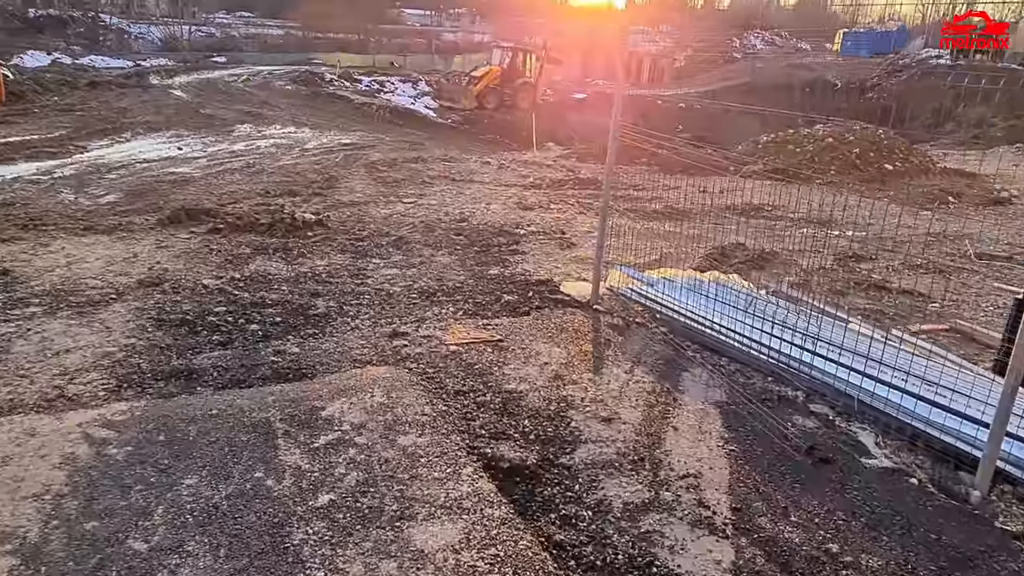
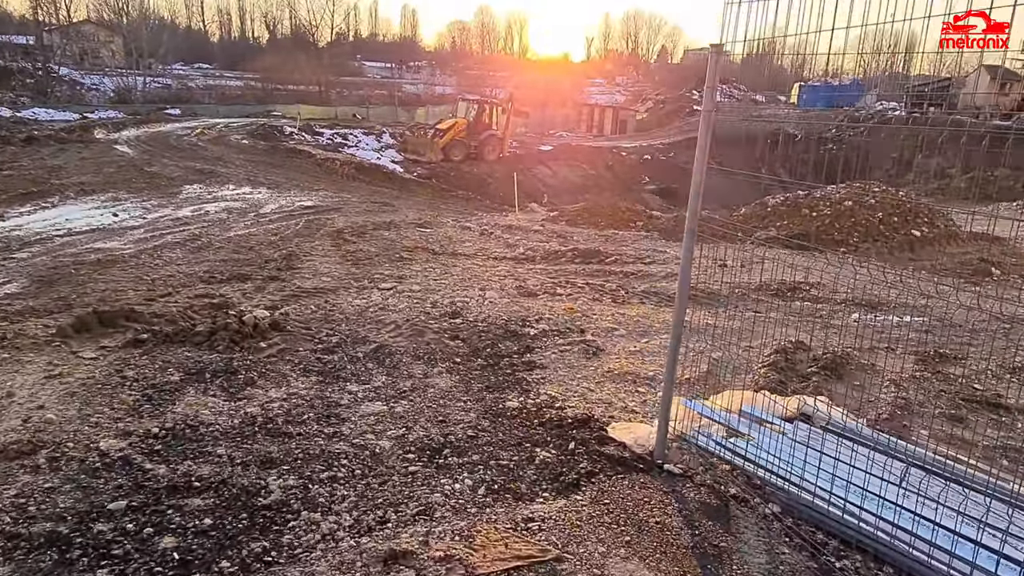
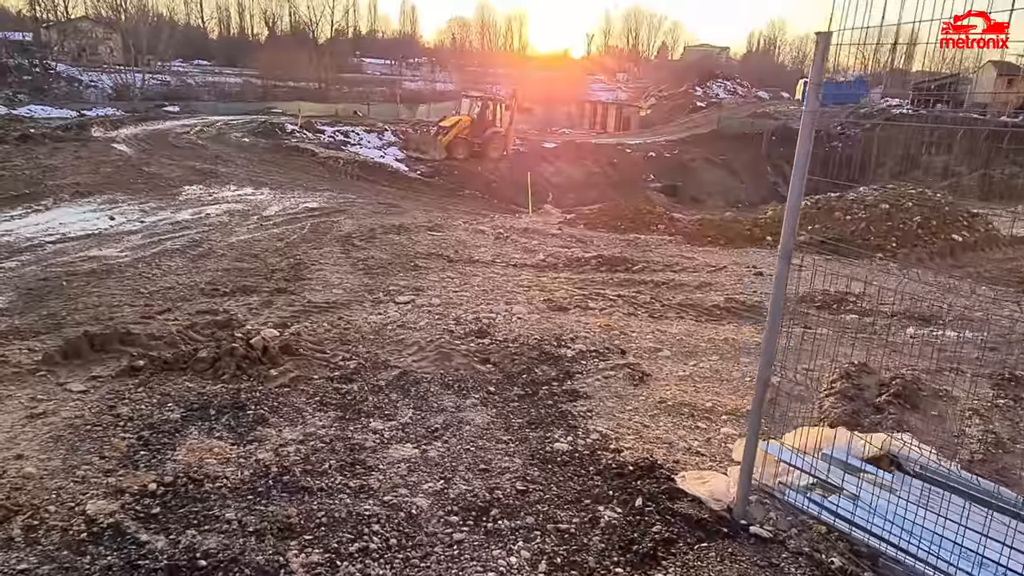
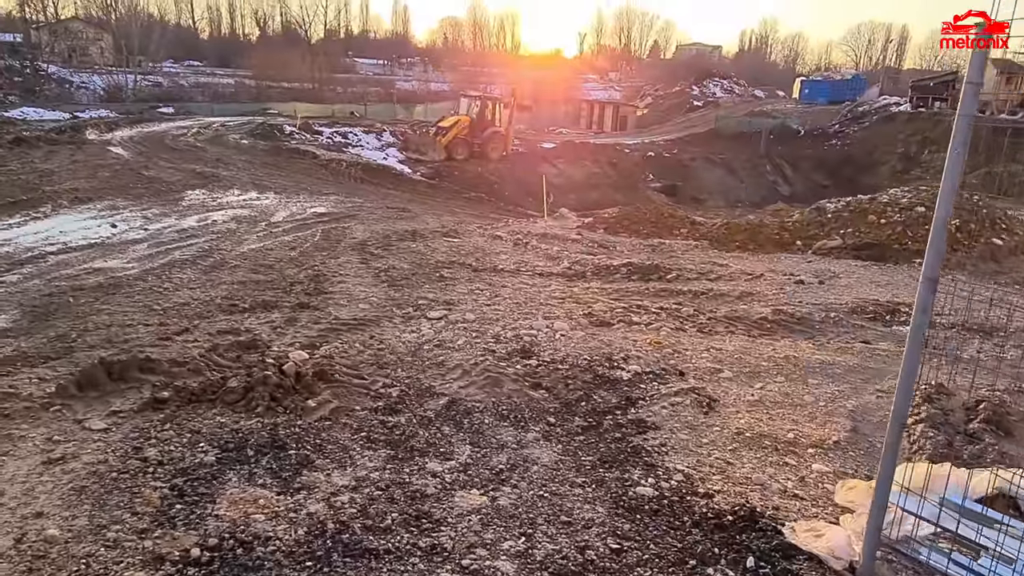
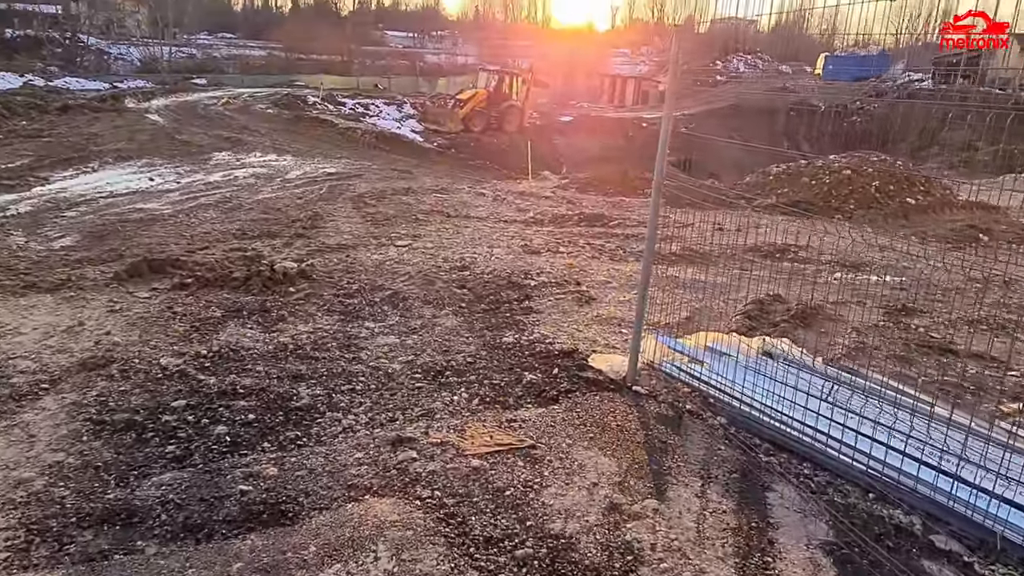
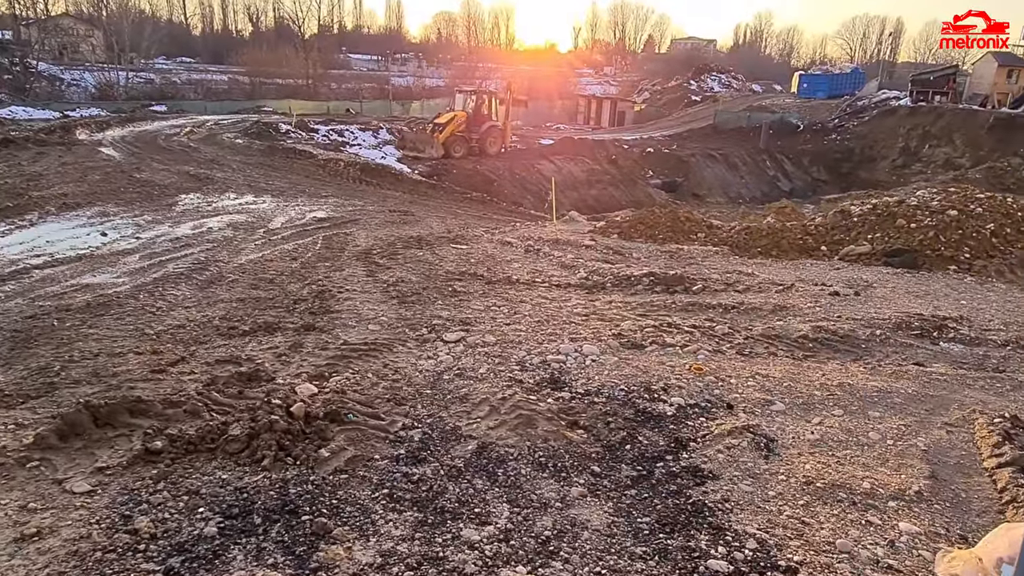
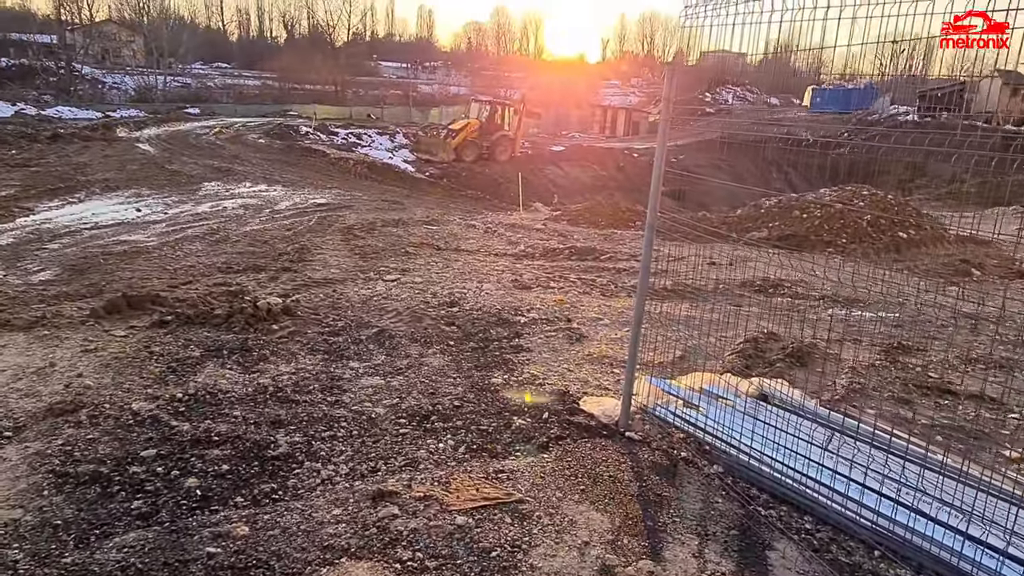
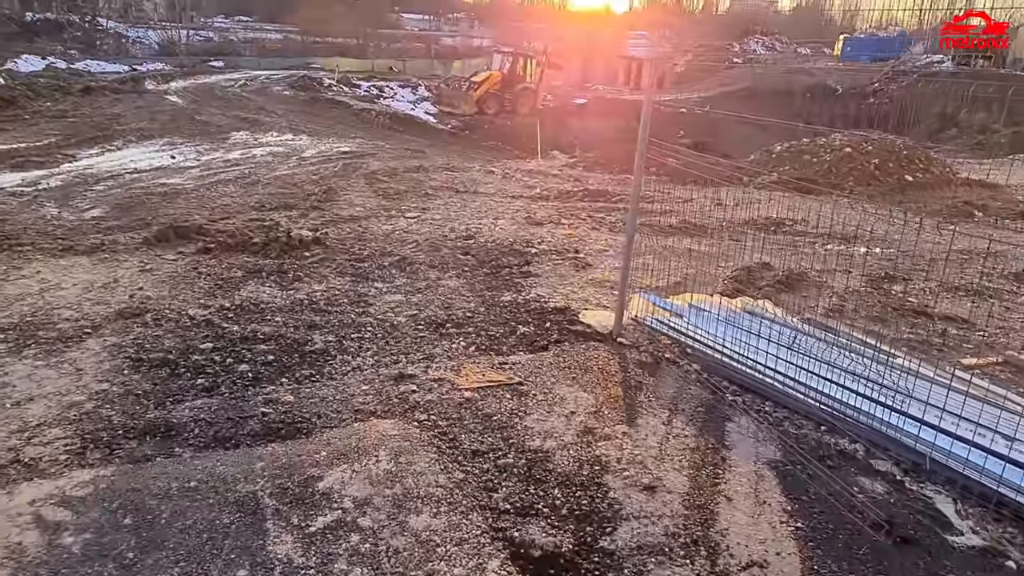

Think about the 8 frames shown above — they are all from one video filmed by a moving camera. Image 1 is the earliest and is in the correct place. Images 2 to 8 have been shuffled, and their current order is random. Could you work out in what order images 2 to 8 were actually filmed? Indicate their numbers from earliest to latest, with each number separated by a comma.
8, 5, 7, 2, 3, 4, 6
